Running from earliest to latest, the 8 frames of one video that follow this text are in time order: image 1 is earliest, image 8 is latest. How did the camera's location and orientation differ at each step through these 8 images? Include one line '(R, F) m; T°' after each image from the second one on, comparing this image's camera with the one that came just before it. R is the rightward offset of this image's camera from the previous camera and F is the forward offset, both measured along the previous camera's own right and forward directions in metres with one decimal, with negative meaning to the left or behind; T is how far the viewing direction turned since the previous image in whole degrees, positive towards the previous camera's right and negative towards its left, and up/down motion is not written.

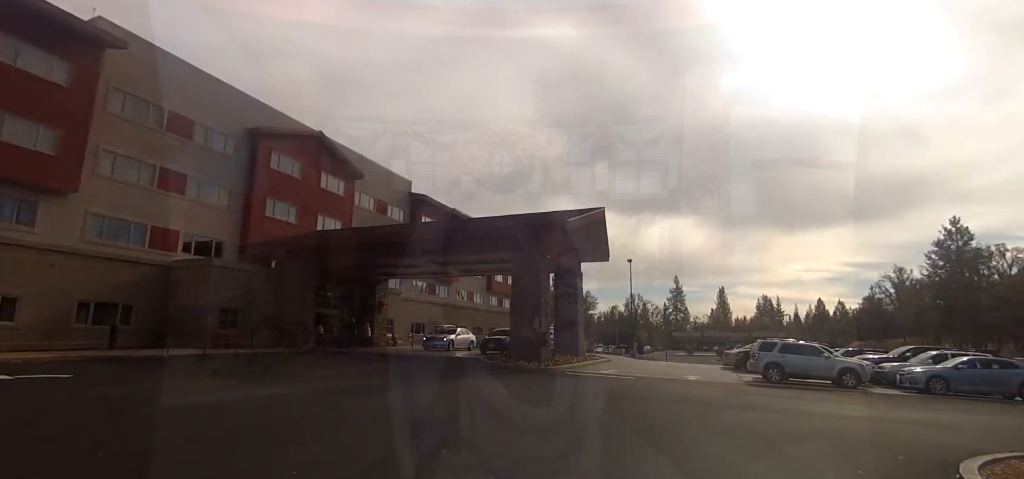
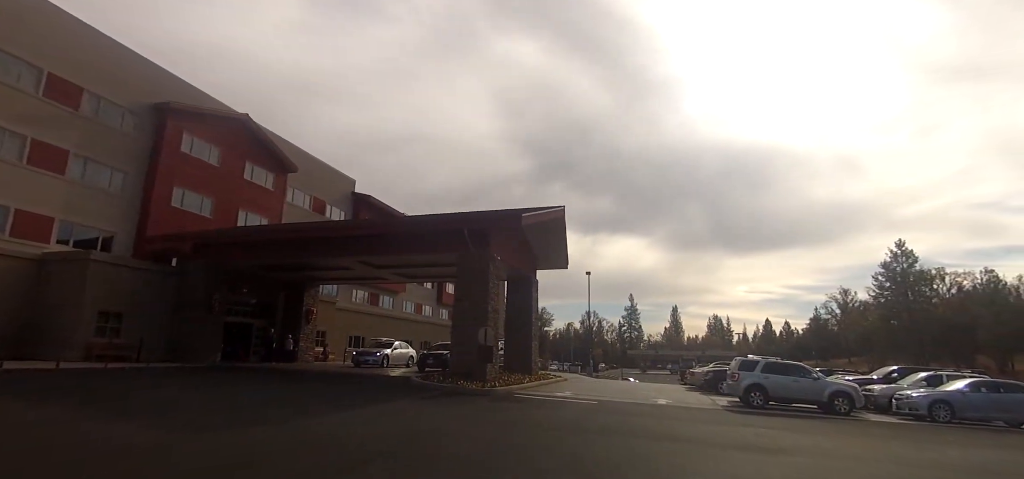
(+0.5, +2.9) m; +5°
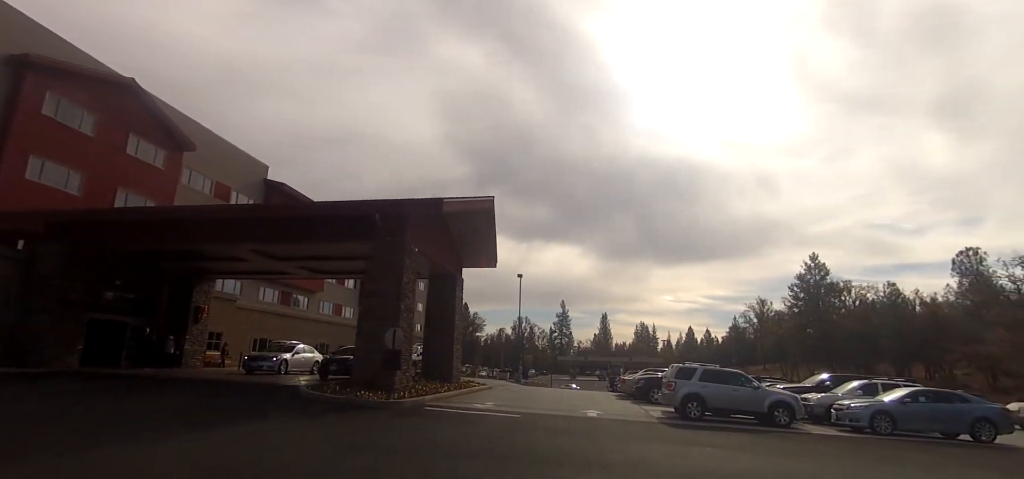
(+0.6, +2.1) m; +8°
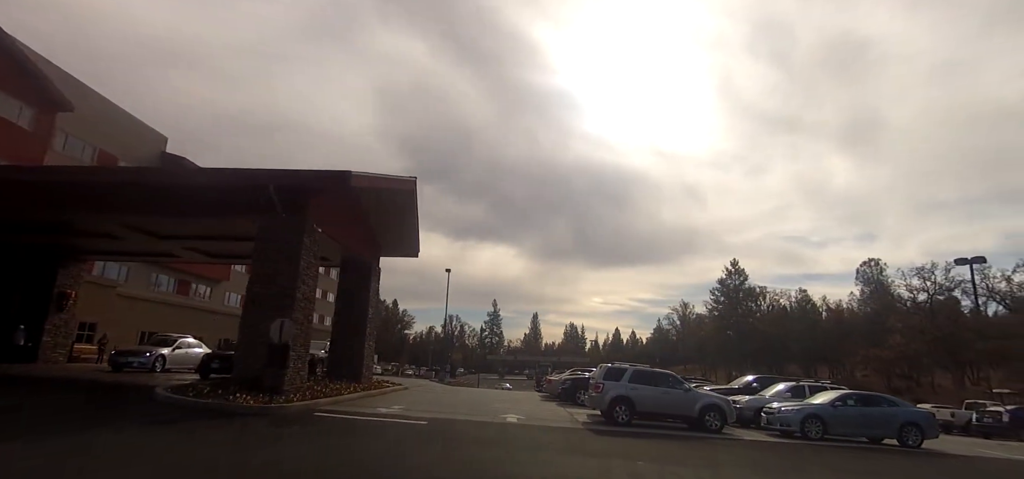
(+0.5, +1.6) m; +8°
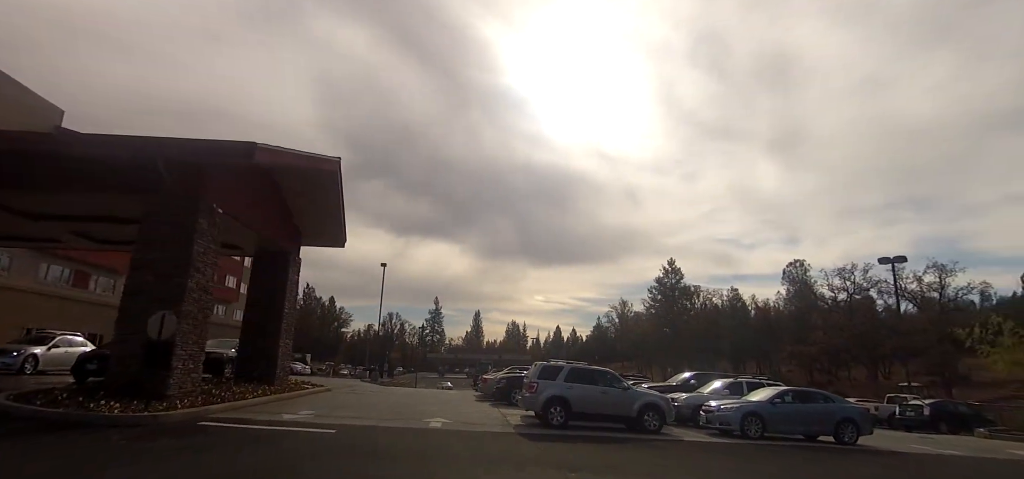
(+0.4, +1.1) m; +7°
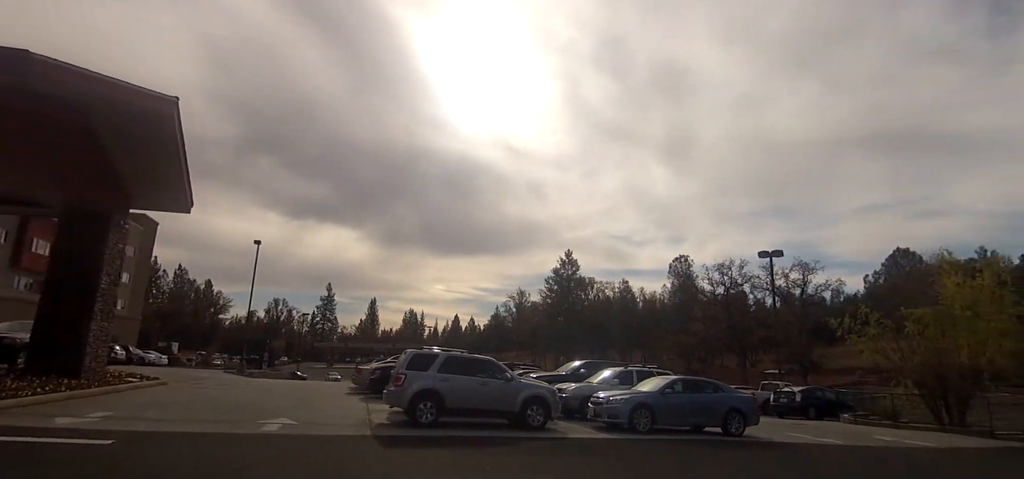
(+0.6, +1.6) m; +11°
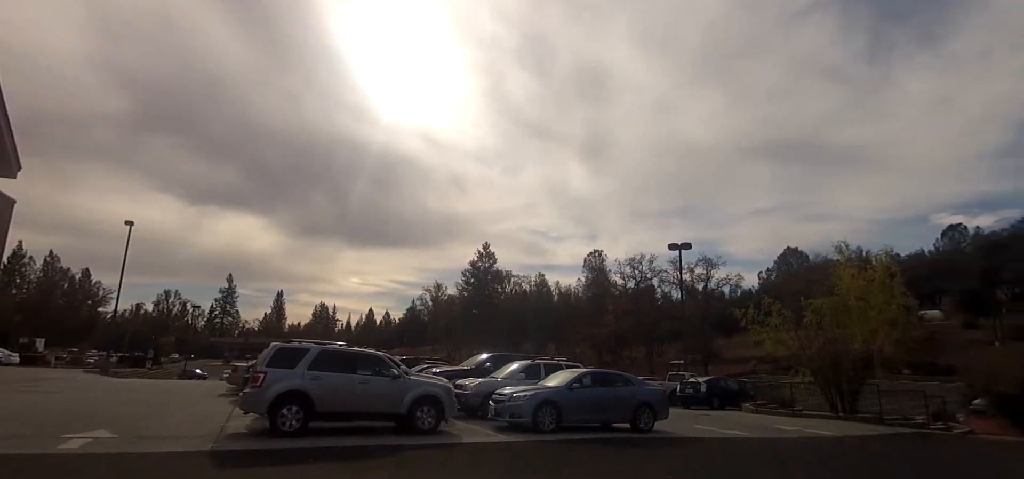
(+0.4, +1.1) m; +9°
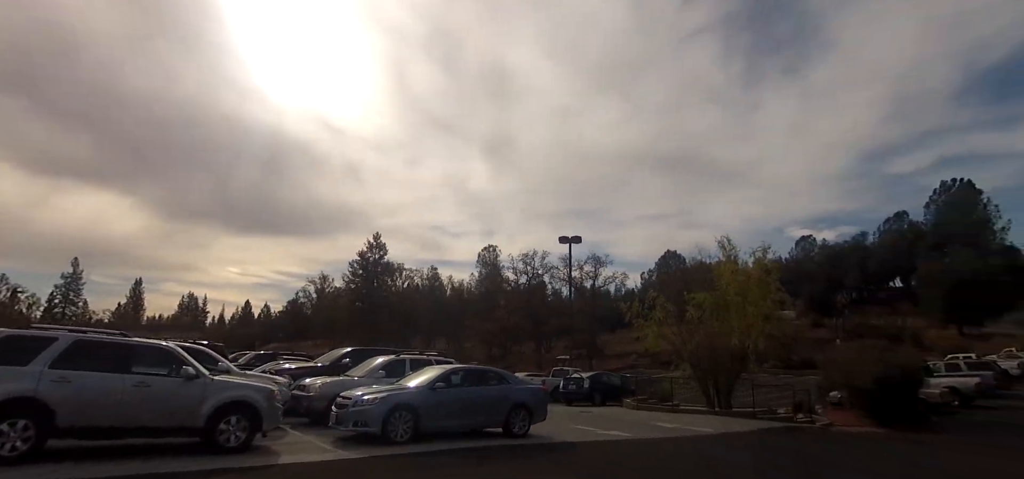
(+0.5, +1.2) m; +12°
